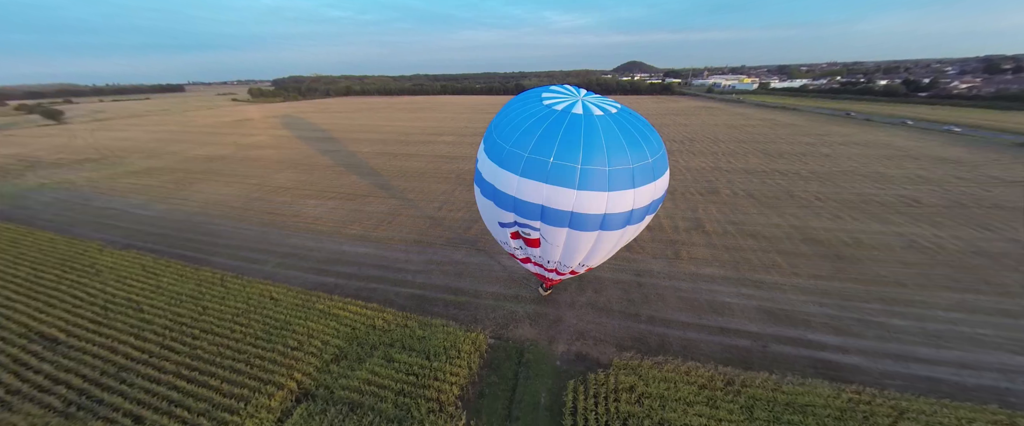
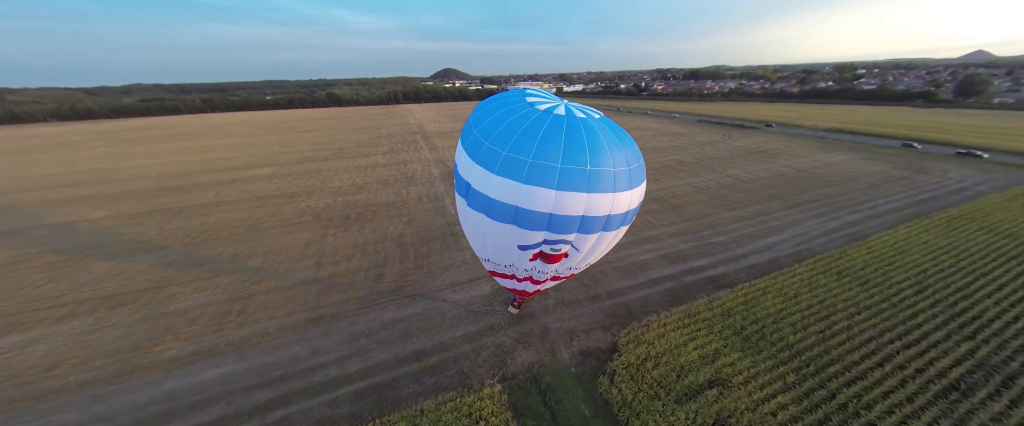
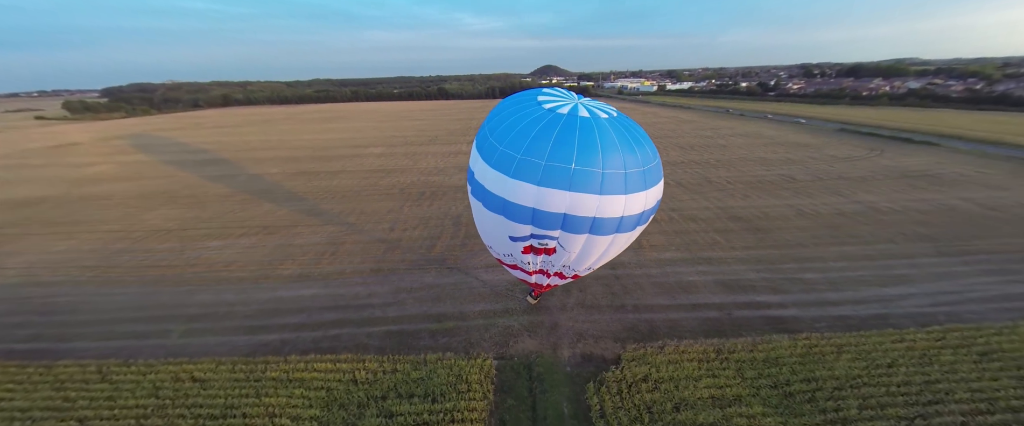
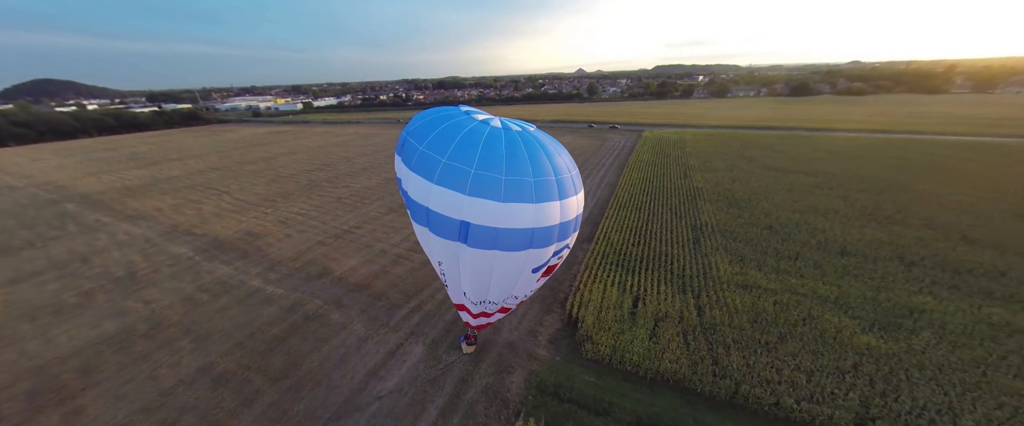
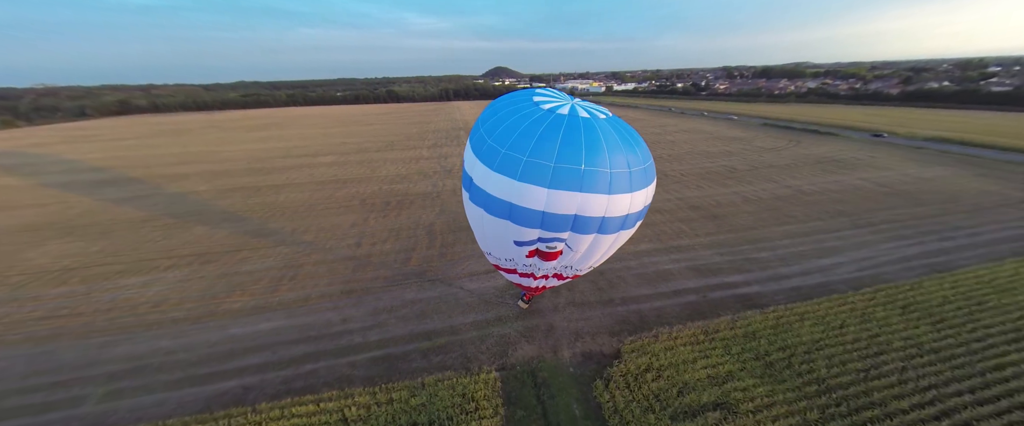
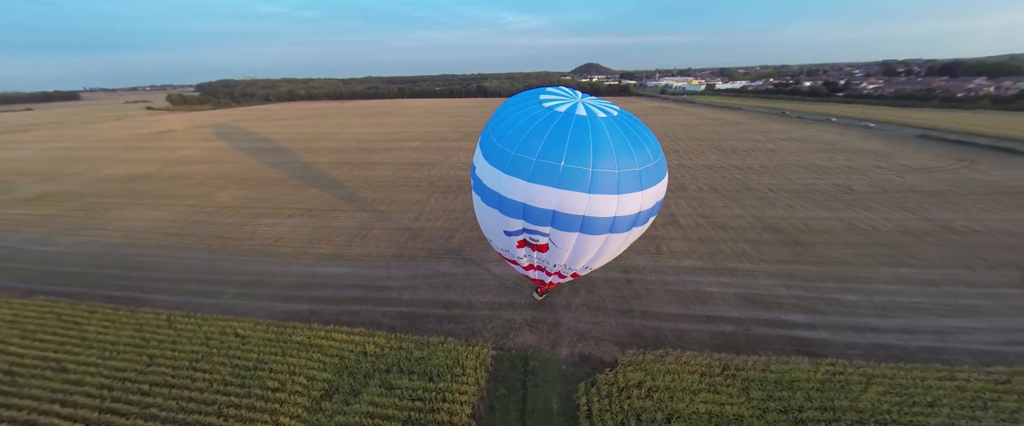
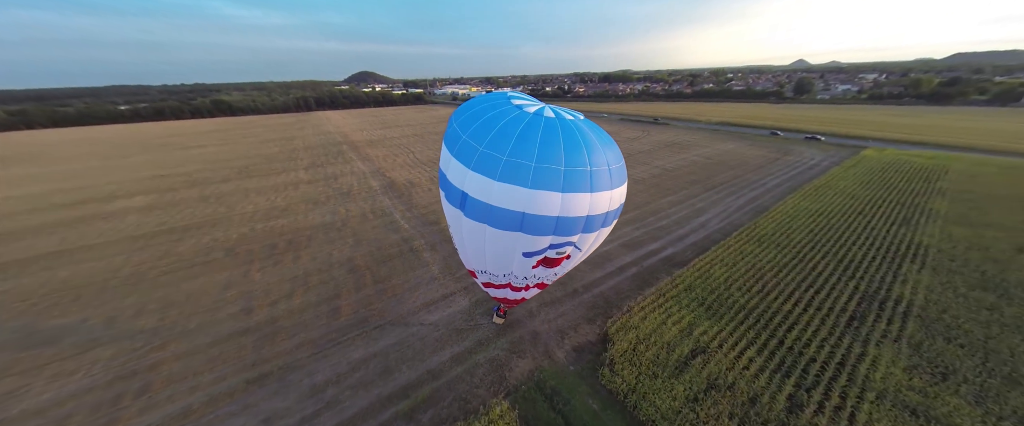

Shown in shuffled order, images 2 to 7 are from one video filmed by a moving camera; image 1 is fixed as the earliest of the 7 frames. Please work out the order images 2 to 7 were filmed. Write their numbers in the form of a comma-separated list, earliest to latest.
6, 3, 5, 2, 7, 4
